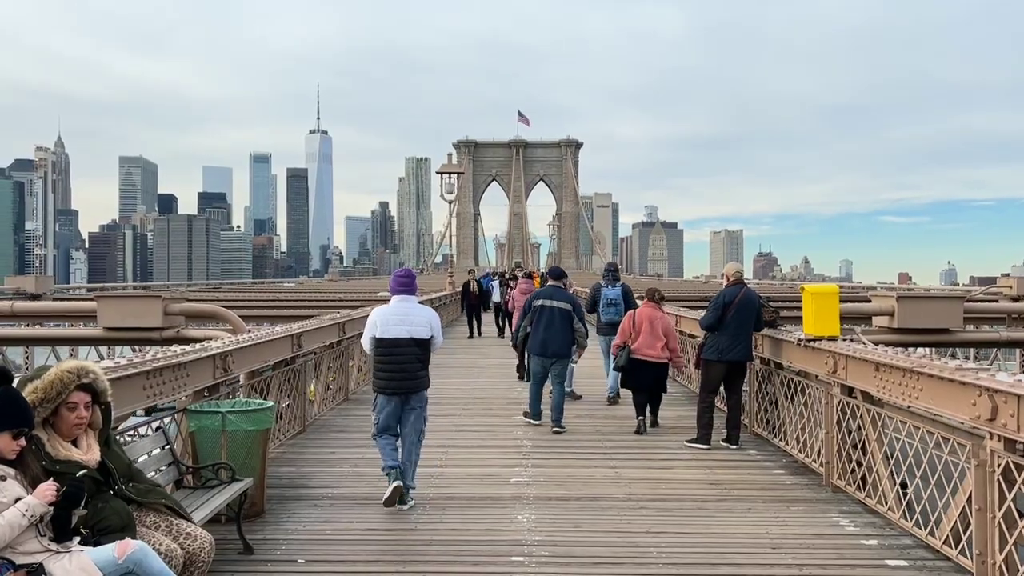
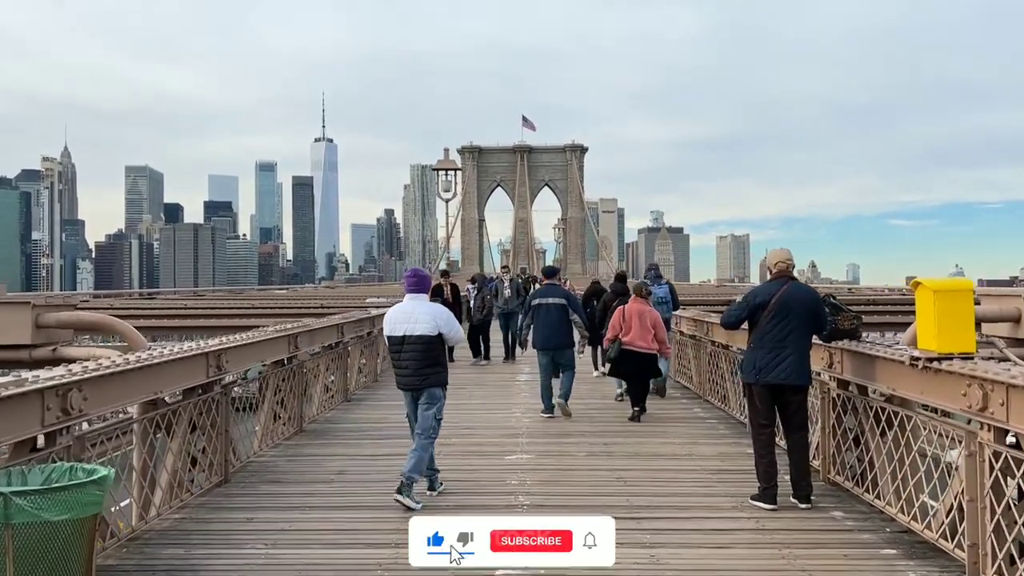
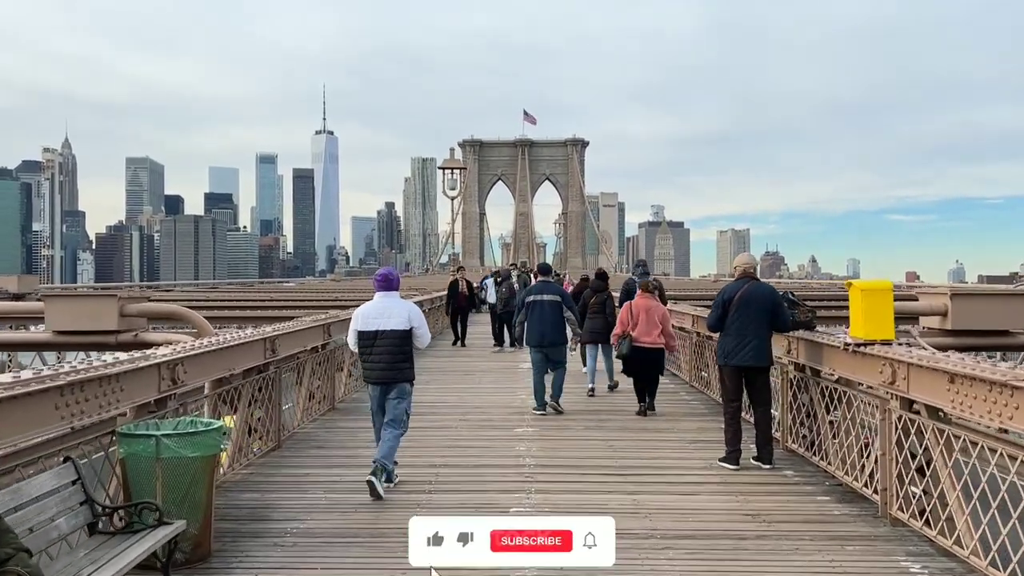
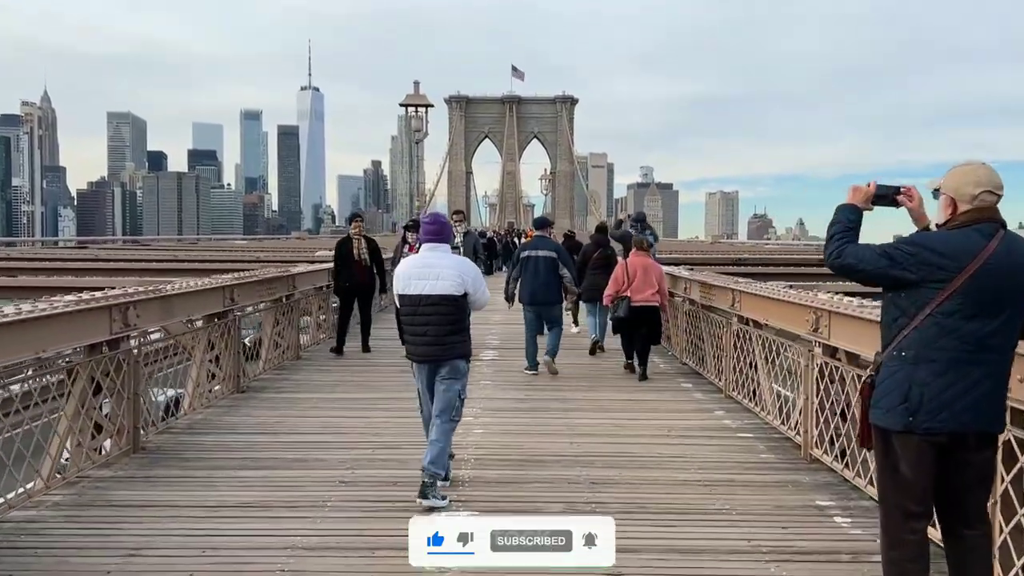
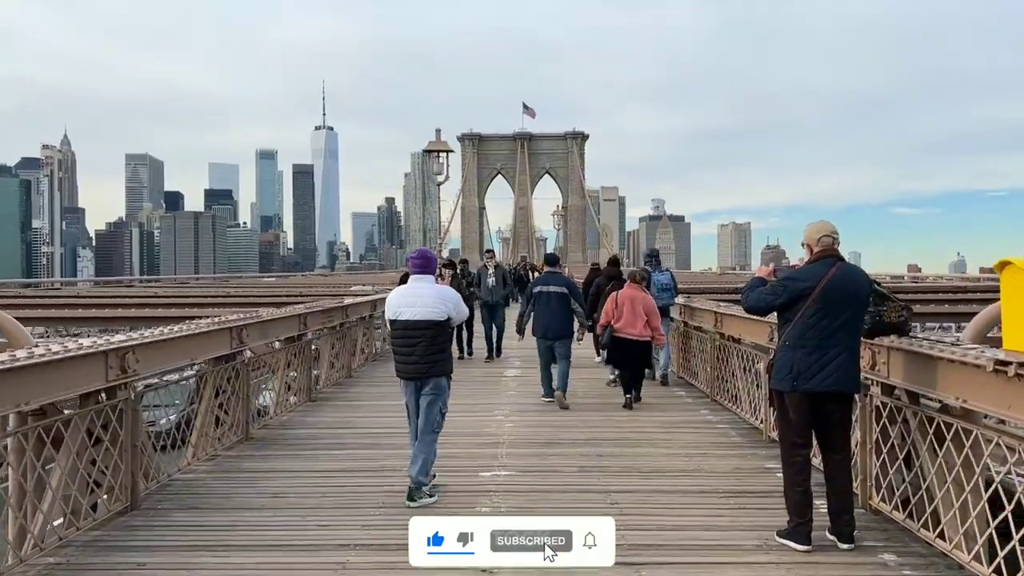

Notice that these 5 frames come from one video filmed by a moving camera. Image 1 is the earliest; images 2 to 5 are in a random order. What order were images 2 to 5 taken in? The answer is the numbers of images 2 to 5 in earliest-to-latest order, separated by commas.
3, 2, 5, 4
